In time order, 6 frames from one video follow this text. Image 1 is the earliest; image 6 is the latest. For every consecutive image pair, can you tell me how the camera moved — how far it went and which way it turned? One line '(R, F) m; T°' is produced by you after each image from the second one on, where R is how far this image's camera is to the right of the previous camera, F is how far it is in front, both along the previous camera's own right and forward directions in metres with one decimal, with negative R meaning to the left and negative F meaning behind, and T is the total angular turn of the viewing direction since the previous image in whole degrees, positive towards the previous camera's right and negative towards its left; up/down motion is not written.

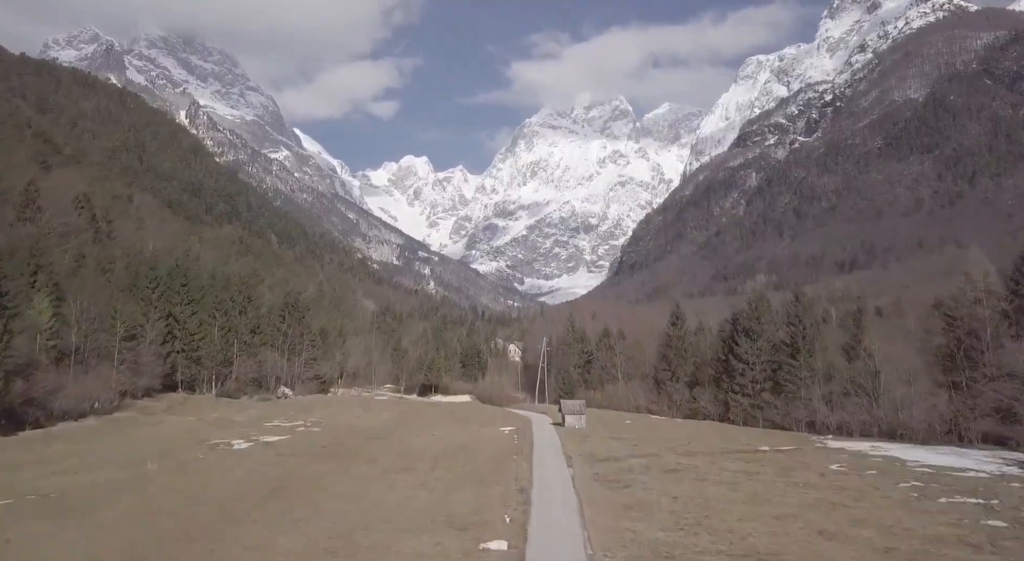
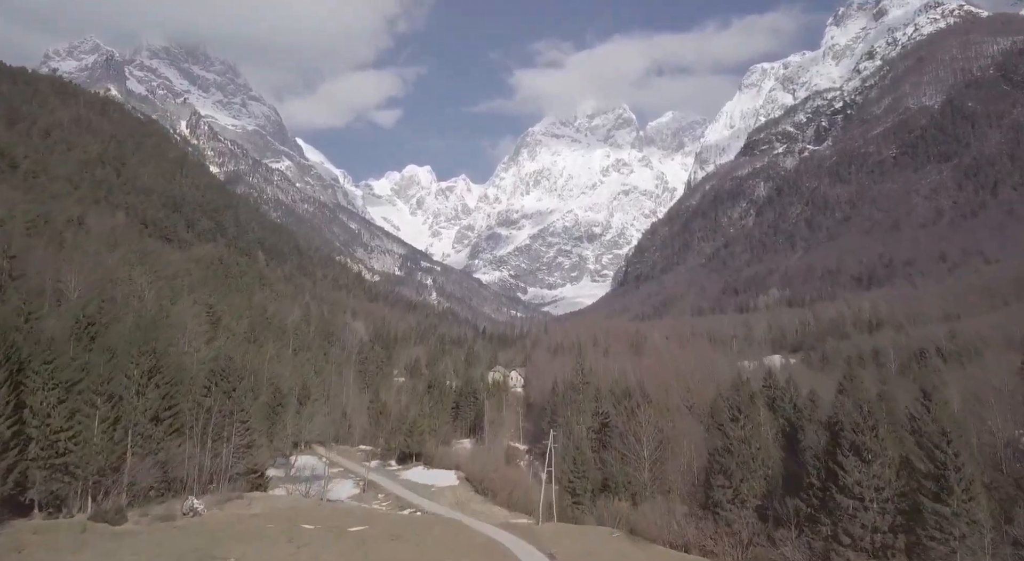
(+0.2, +7.5) m; 0°
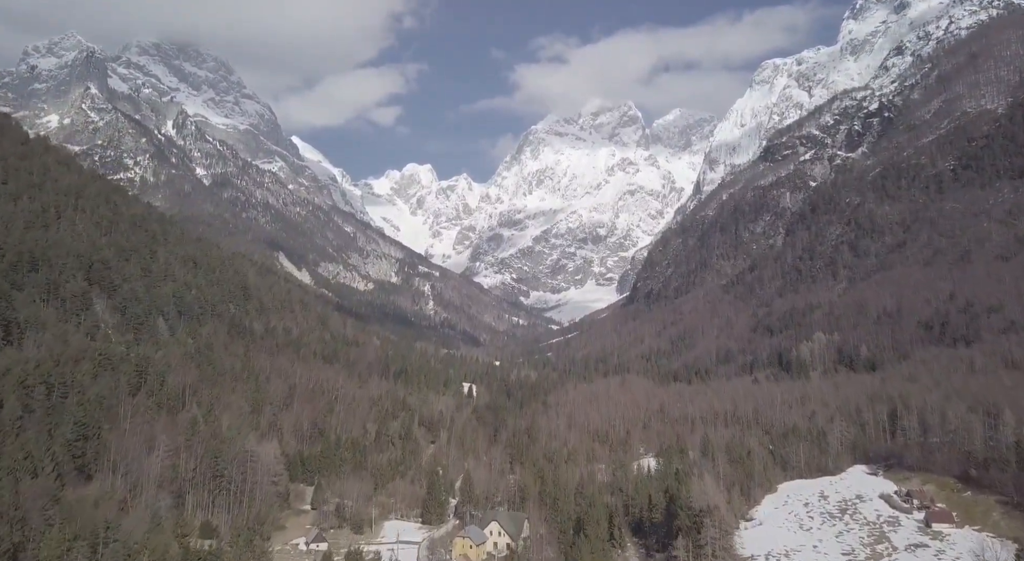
(+1.9, +30.3) m; 0°
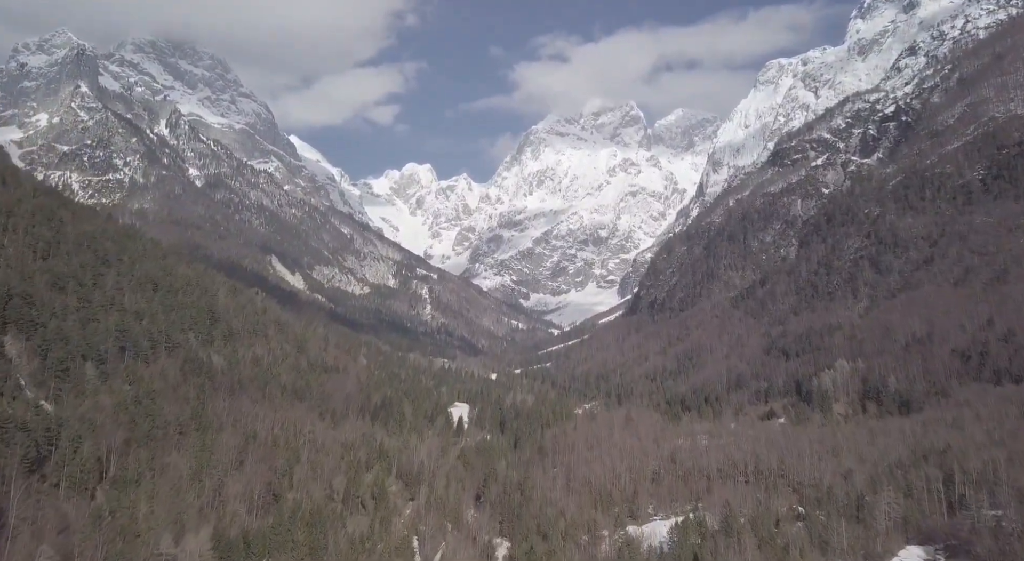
(+1.1, +12.9) m; 0°
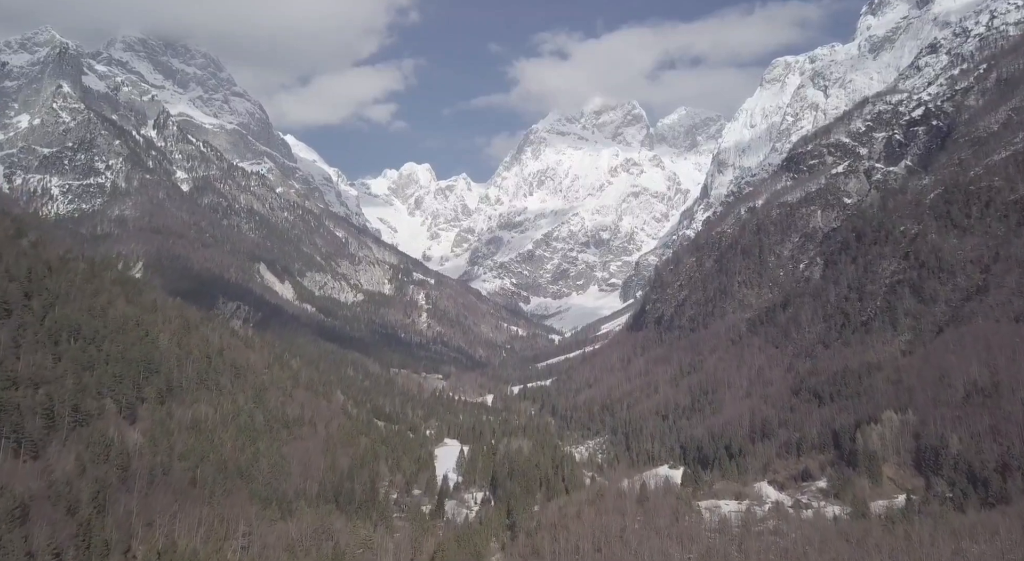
(+1.2, +20.1) m; 0°
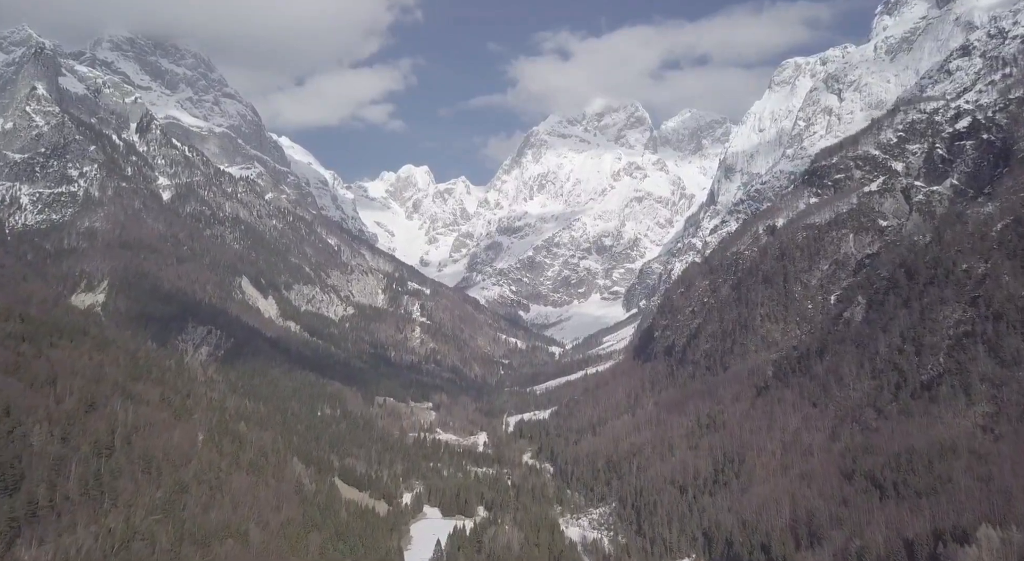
(+1.9, +27.3) m; 0°
